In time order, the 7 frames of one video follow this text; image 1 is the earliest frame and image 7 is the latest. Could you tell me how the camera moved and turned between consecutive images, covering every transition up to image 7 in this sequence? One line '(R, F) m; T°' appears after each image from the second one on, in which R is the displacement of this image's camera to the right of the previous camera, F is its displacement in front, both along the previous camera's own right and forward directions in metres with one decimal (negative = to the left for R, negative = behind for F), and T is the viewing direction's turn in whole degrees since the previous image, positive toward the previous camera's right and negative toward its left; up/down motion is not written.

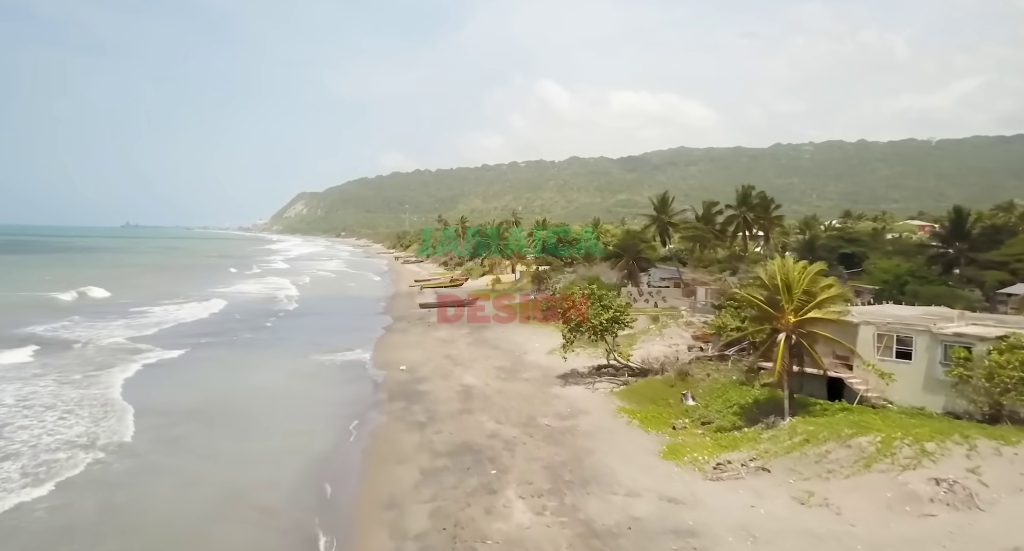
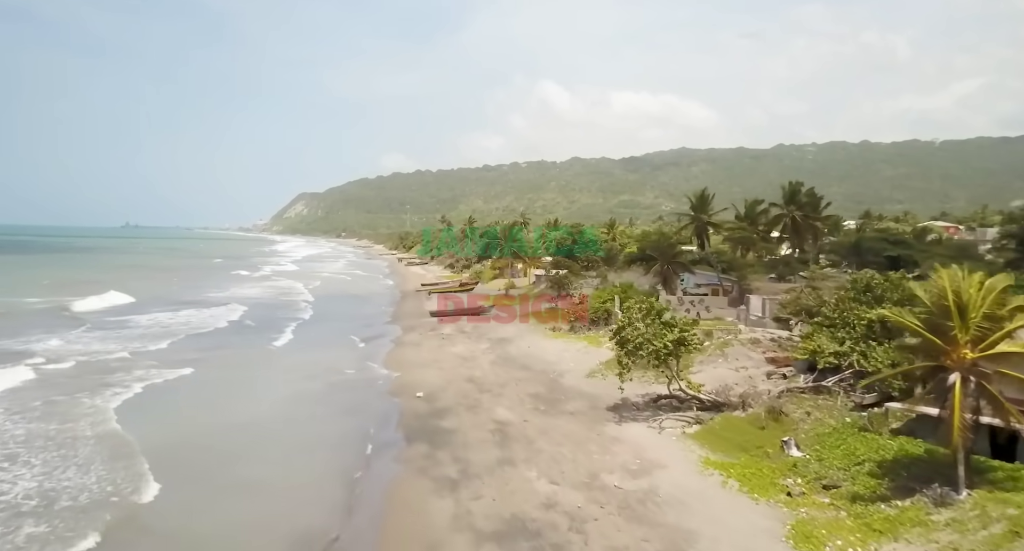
(-1.4, +3.9) m; 0°
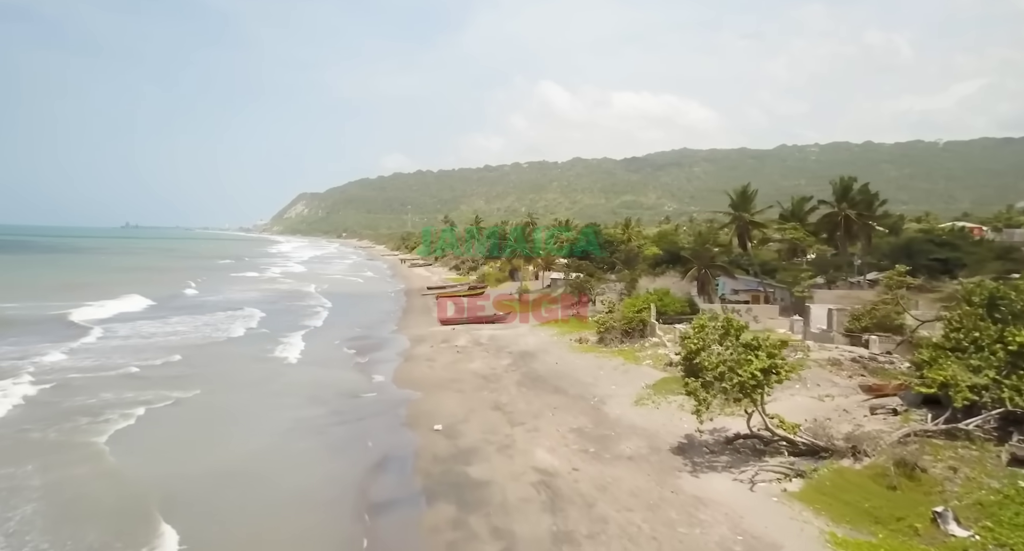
(-1.2, +3.6) m; 0°
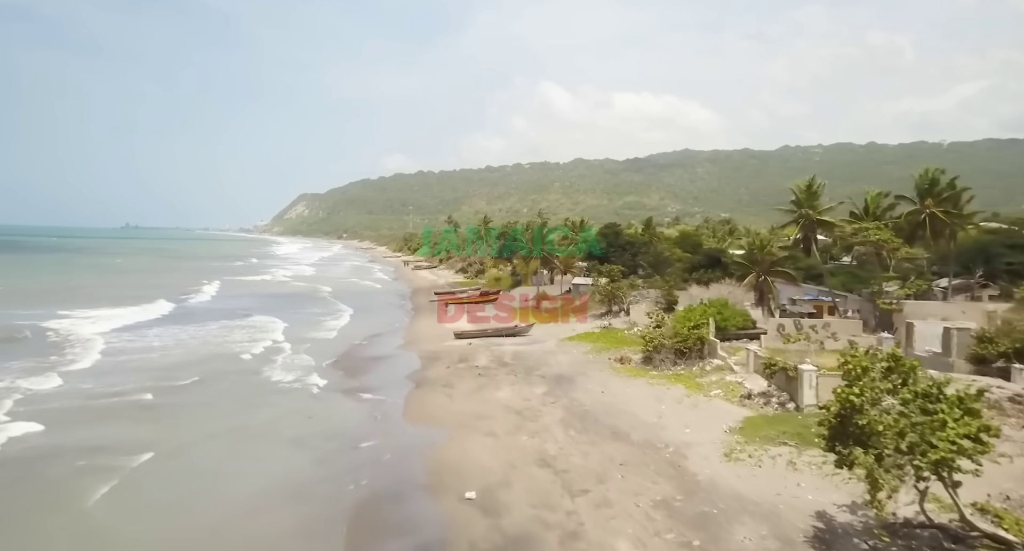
(-1.4, +4.5) m; 0°
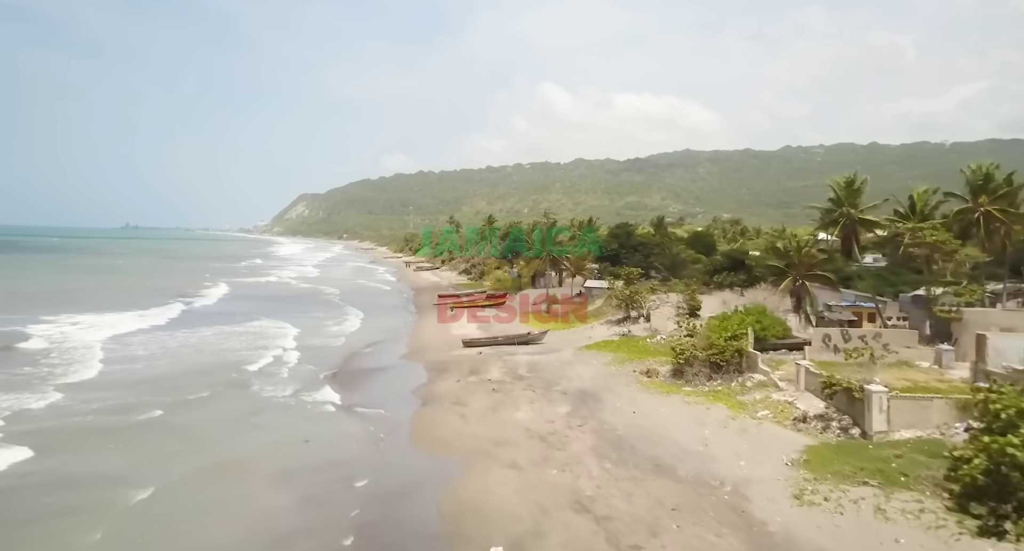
(-0.7, +2.3) m; 0°
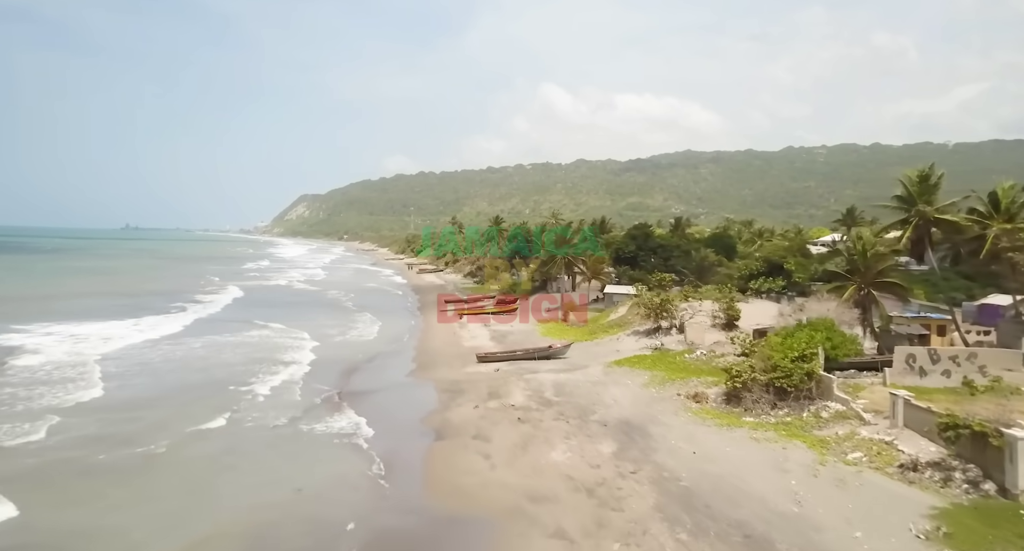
(-1.0, +3.2) m; 0°
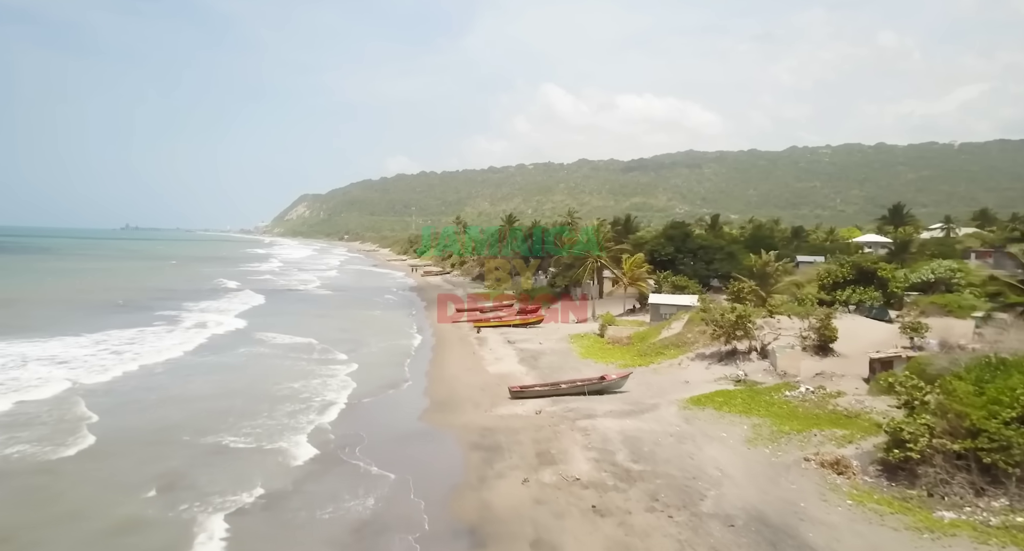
(-1.6, +6.1) m; 0°
